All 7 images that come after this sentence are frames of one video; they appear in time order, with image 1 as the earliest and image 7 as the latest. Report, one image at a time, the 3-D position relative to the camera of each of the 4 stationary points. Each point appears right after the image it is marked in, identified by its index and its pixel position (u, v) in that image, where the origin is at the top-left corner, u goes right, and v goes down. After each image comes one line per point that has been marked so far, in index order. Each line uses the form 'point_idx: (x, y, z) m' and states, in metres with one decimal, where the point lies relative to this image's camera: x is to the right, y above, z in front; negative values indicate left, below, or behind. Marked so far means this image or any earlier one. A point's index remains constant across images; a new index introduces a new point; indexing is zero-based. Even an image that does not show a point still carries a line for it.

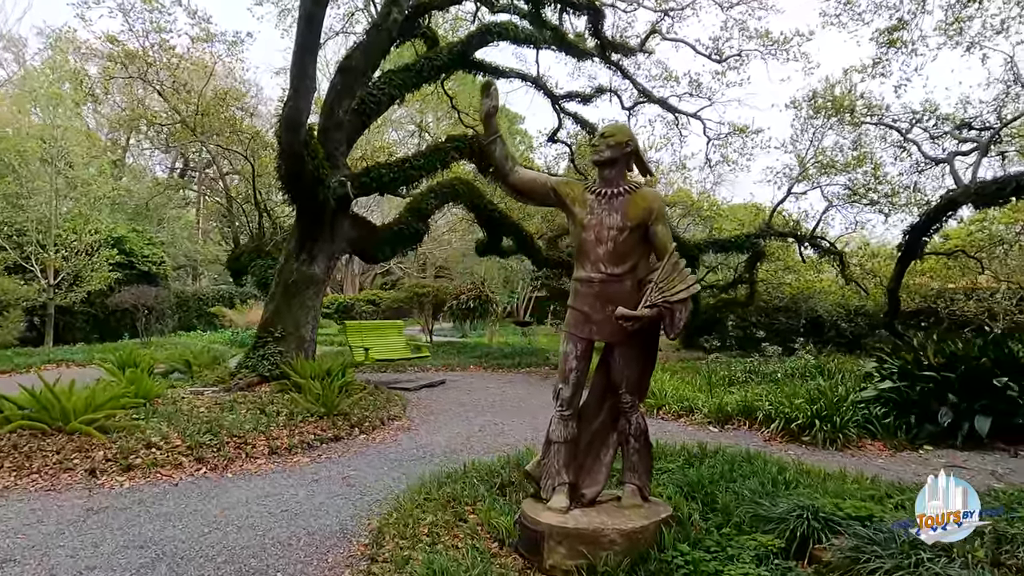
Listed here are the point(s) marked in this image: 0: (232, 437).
0: (-2.2, -1.2, +5.3) m
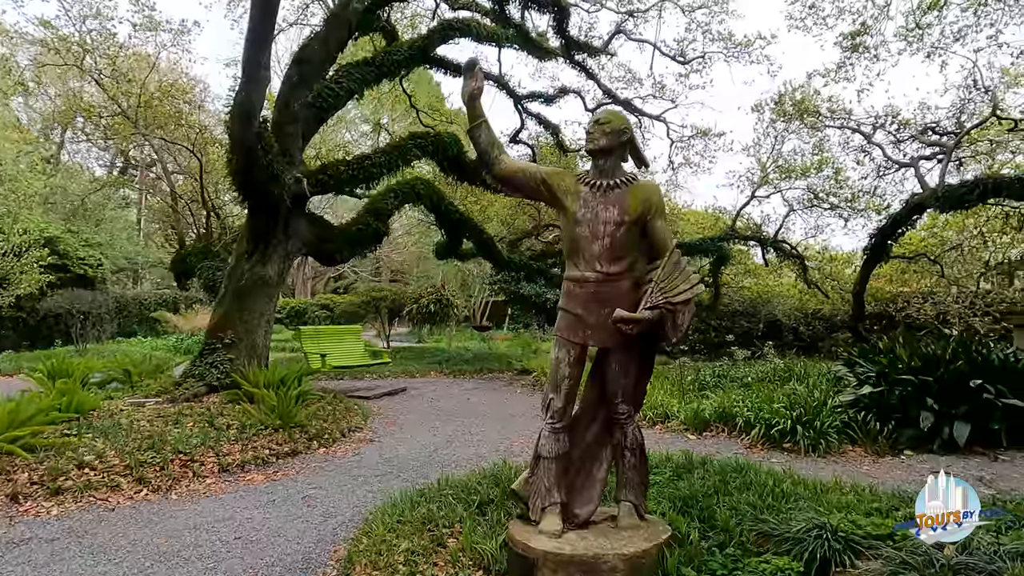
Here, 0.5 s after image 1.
0: (-2.4, -1.2, +4.9) m
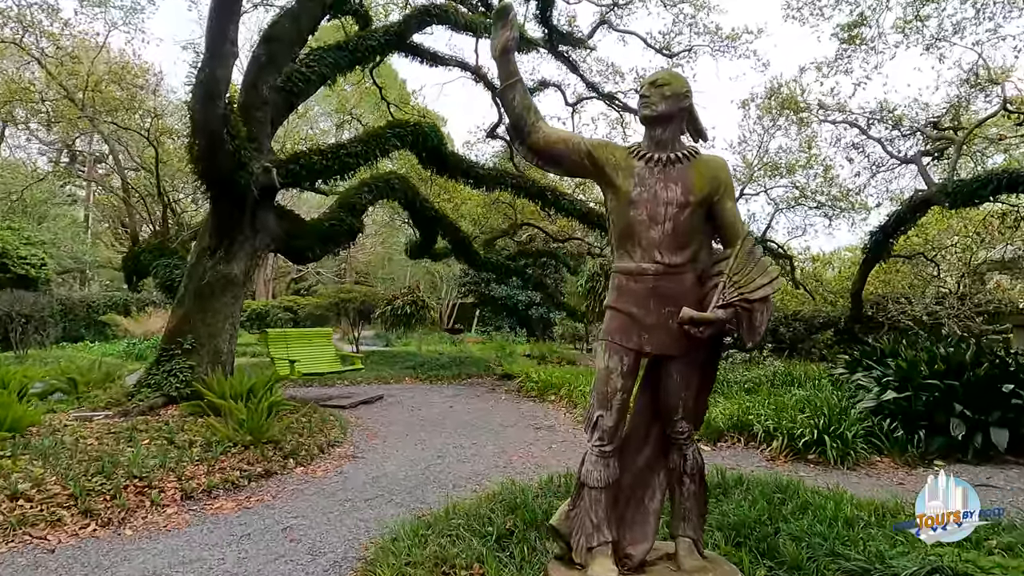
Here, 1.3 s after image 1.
0: (-2.4, -1.2, +4.2) m
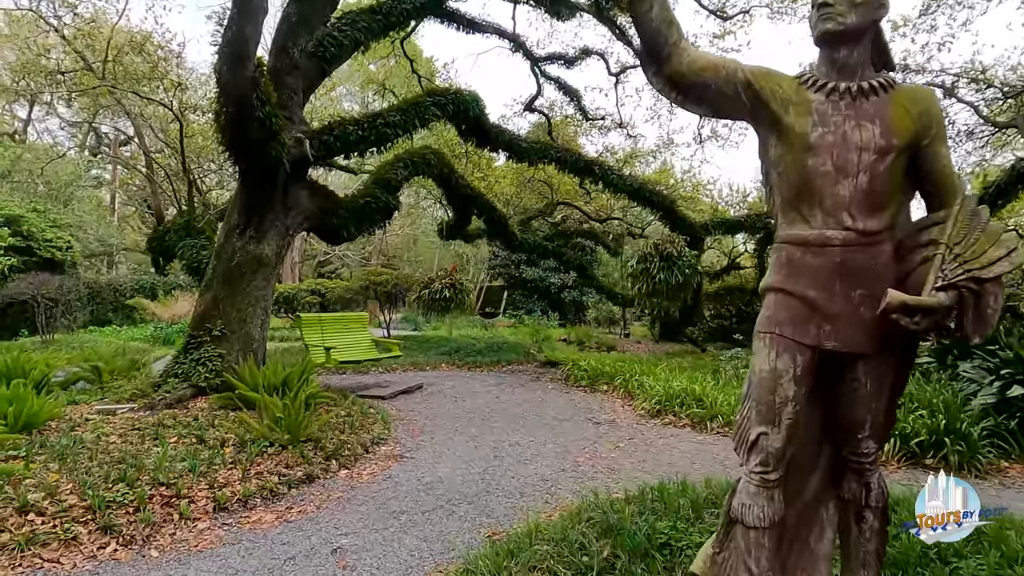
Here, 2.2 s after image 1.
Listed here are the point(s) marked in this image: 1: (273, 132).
0: (-1.9, -1.1, +3.6) m
1: (-2.2, +1.4, +6.0) m
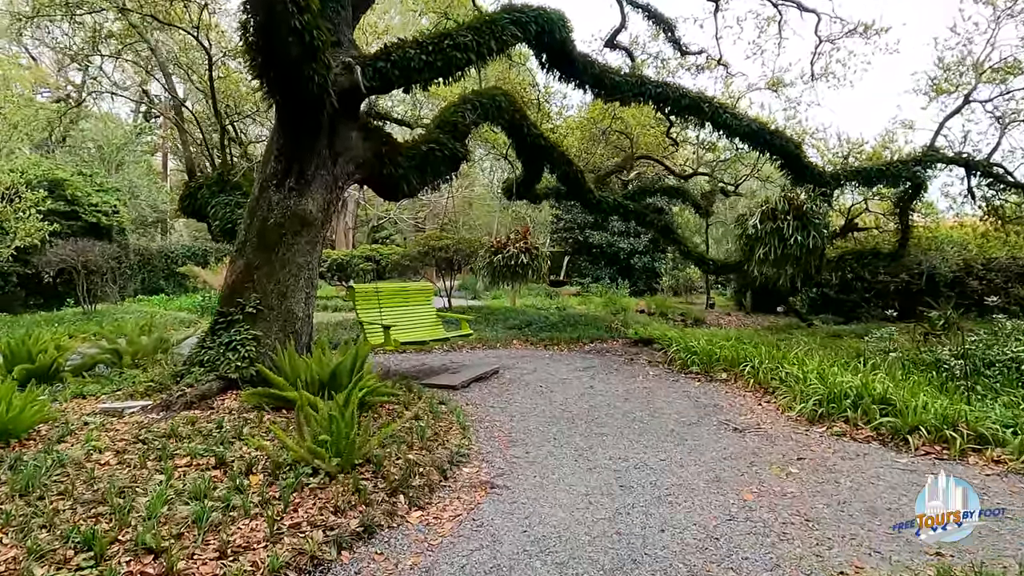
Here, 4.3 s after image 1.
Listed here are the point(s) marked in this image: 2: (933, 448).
0: (-1.3, -1.0, +2.4) m
1: (-1.4, +1.7, +4.7) m
2: (+2.5, -0.9, +3.9) m
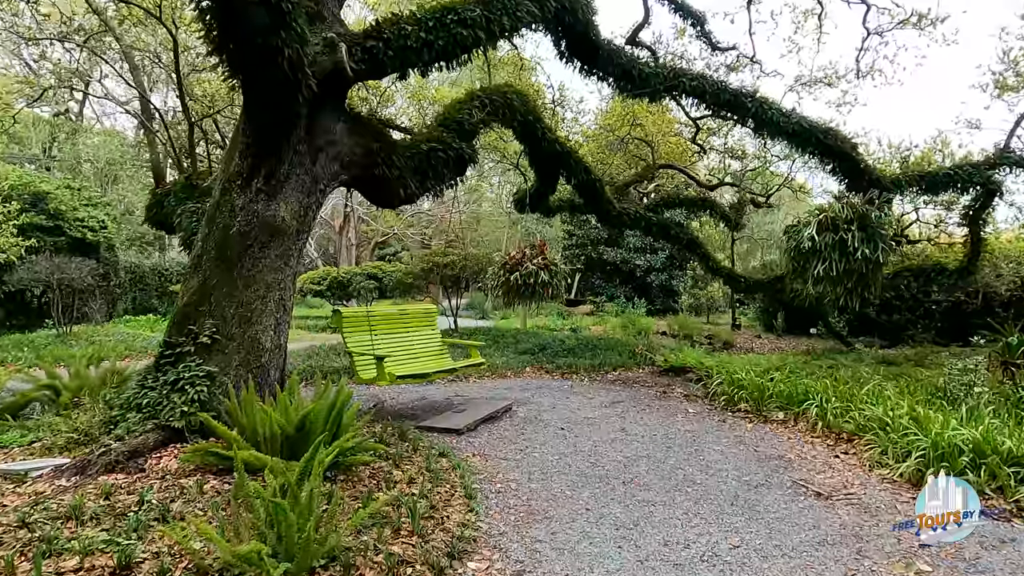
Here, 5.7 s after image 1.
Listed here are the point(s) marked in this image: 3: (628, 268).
0: (-1.3, -1.0, +1.4) m
1: (-1.3, +1.5, +3.7) m
2: (+2.6, -1.0, +2.9) m
3: (+2.7, +0.5, +15.5) m
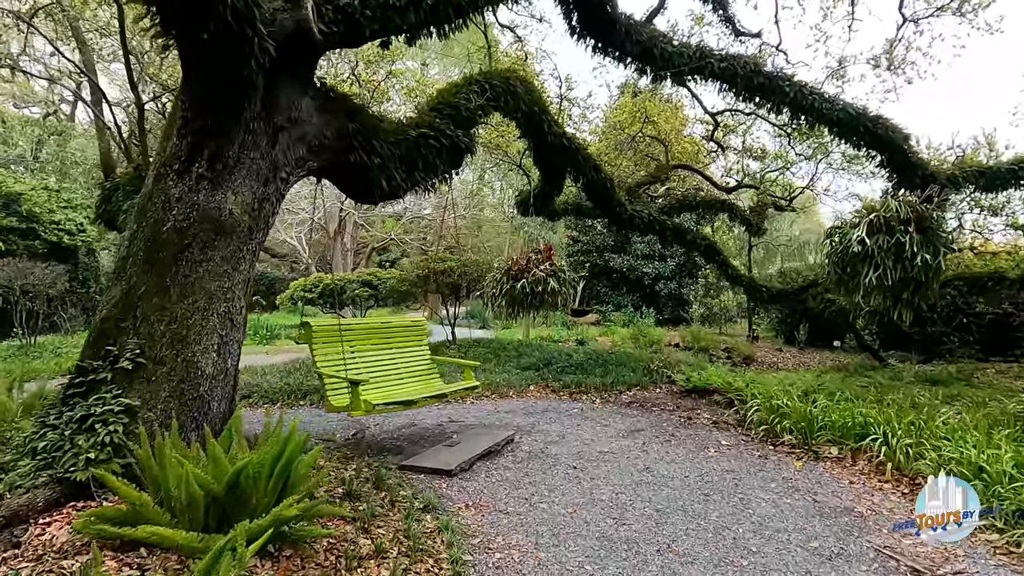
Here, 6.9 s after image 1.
0: (-1.2, -1.1, +0.5) m
1: (-1.3, +1.5, +2.9) m
2: (+2.6, -1.1, +2.0) m
3: (+2.8, +0.3, +14.6) m
